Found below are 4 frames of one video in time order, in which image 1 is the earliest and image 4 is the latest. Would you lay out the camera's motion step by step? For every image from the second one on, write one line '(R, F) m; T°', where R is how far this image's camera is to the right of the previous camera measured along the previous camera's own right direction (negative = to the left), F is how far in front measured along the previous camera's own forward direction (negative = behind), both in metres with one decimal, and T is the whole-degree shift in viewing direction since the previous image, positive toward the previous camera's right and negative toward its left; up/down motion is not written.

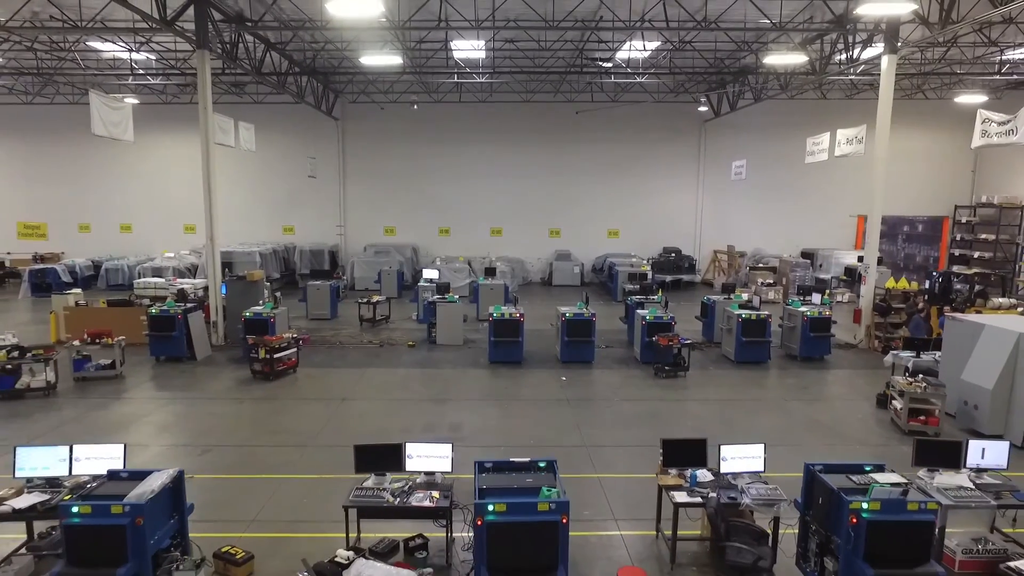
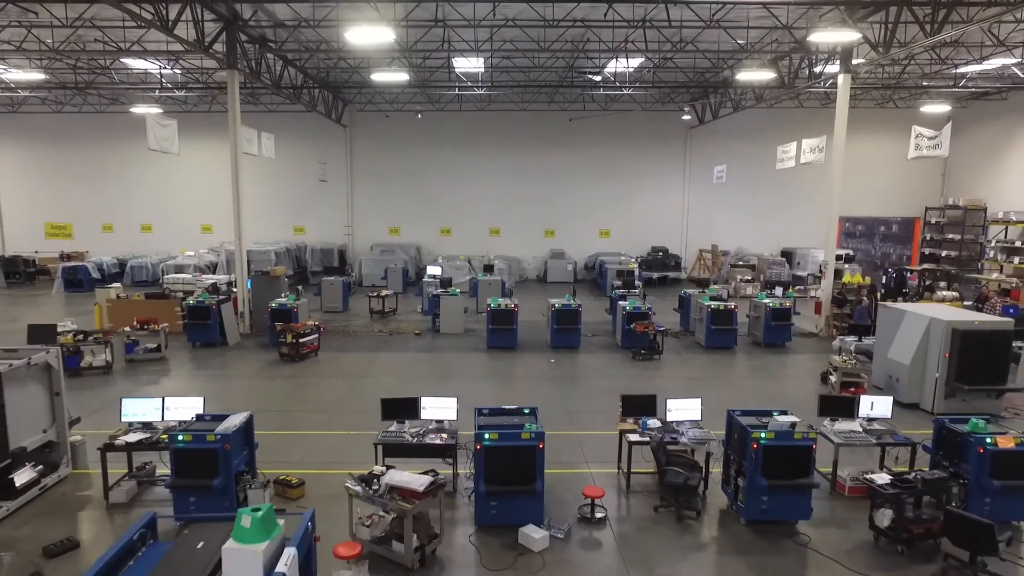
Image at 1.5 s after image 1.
(+0.1, -1.4) m; 0°
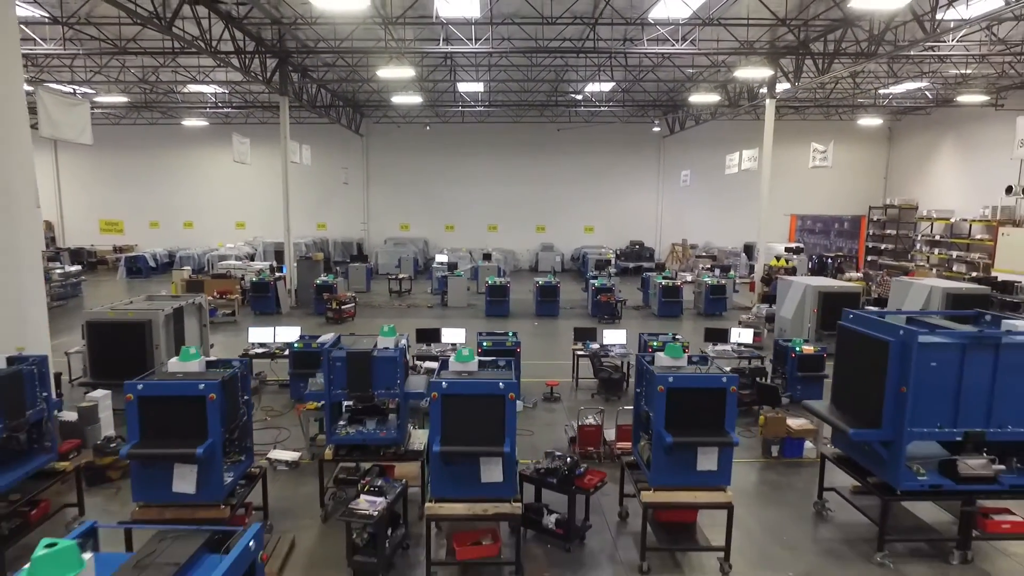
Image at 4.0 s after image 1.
(+0.2, -3.4) m; 0°
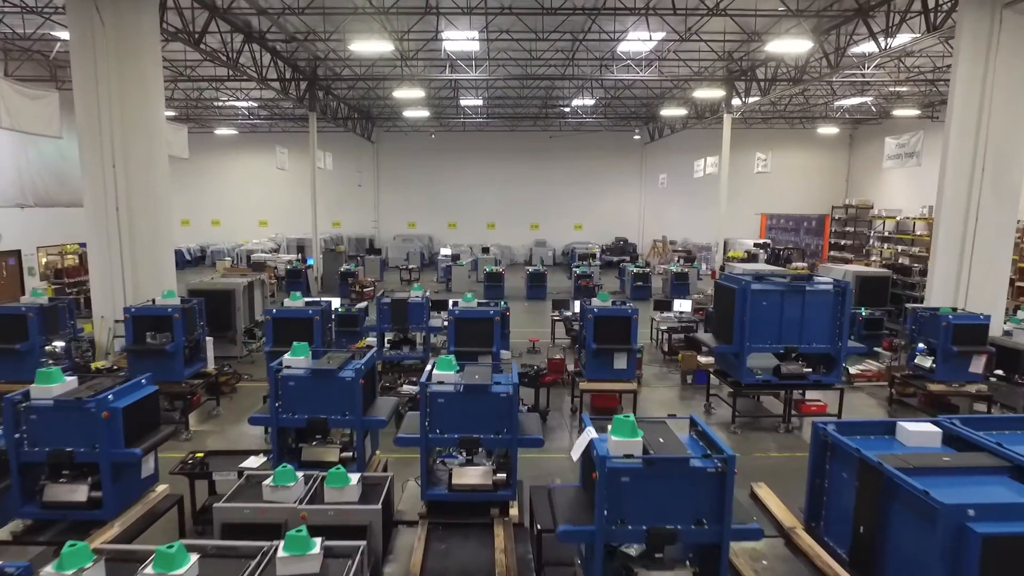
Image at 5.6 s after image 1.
(+0.2, -2.9) m; 0°
